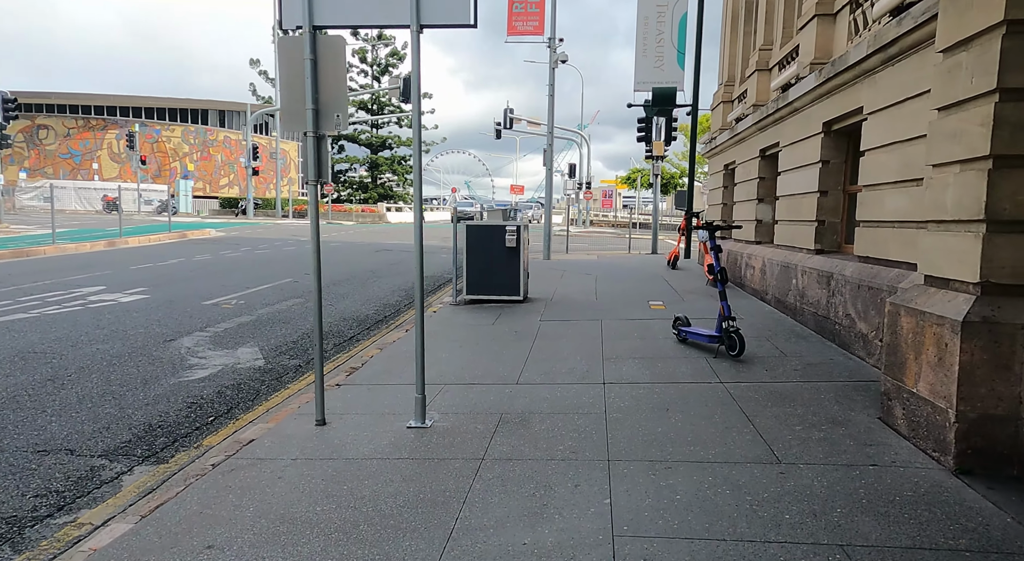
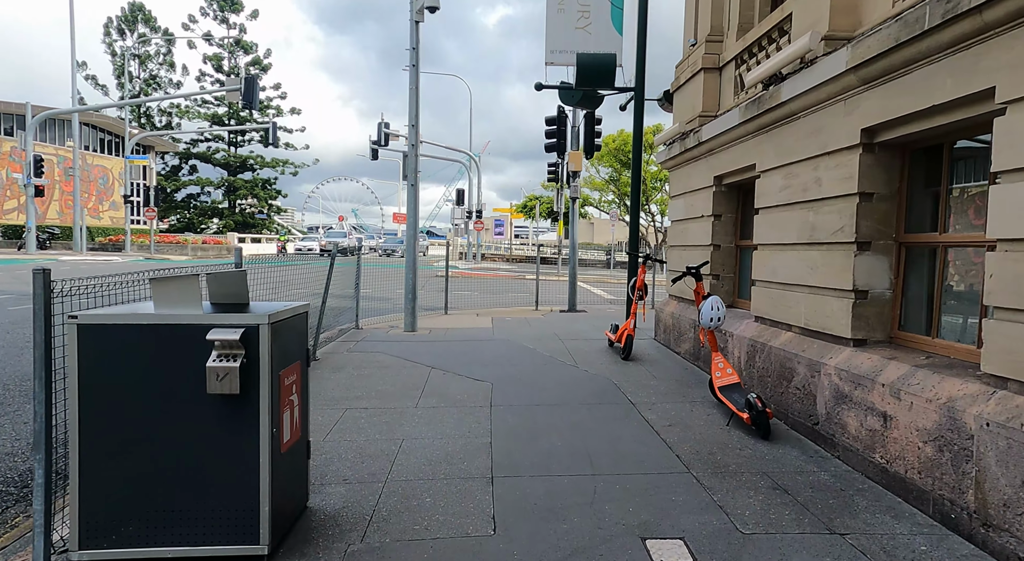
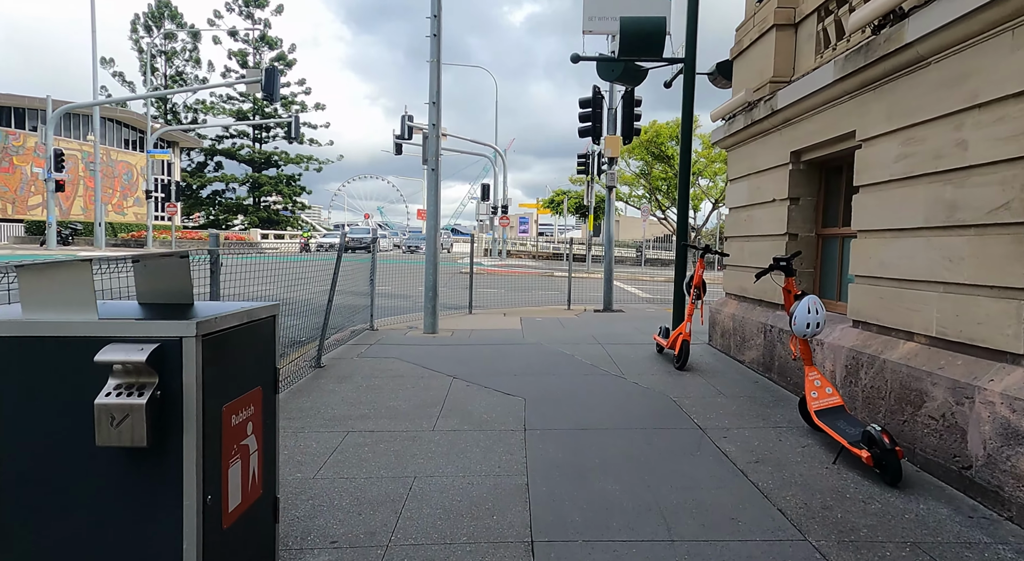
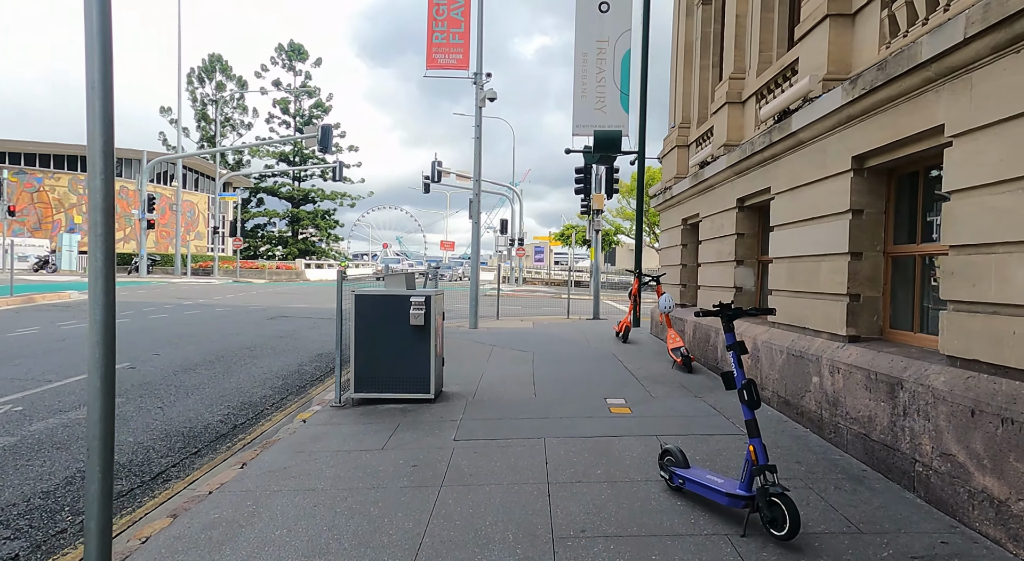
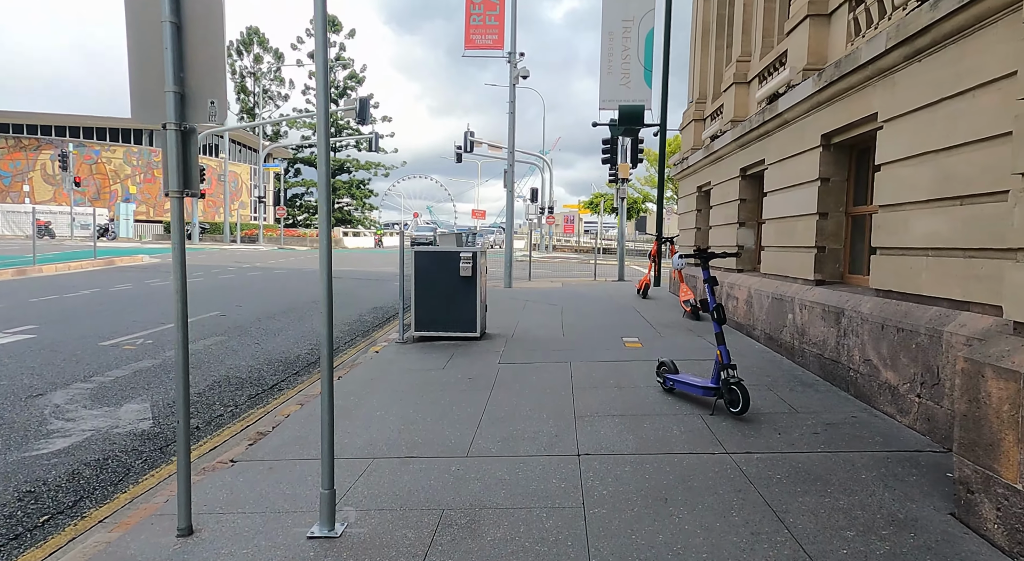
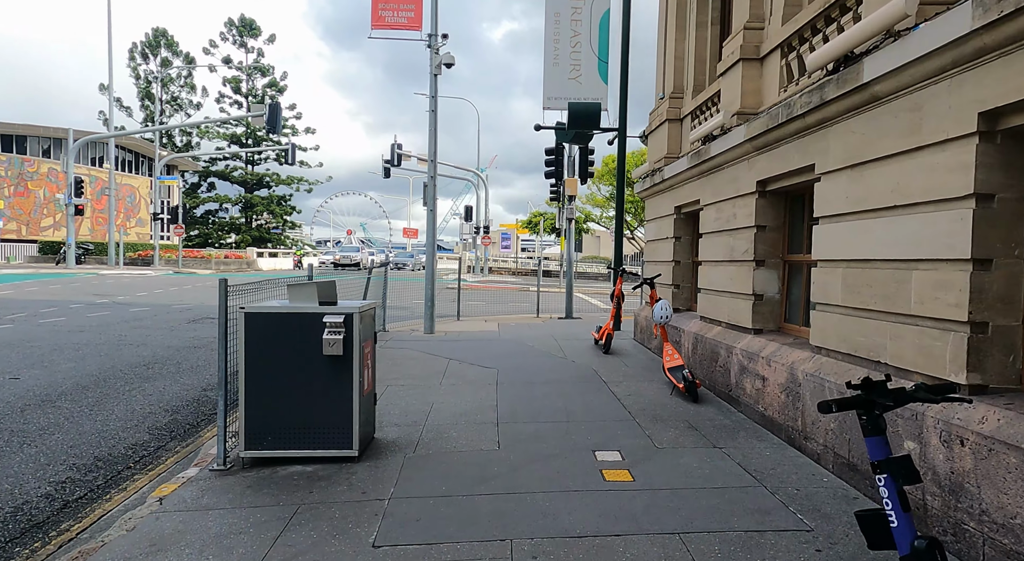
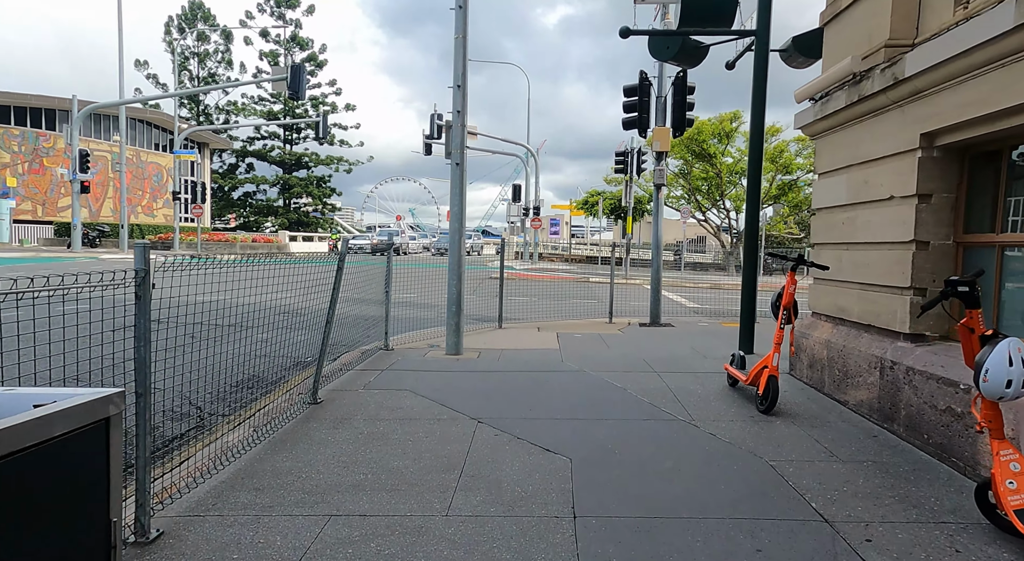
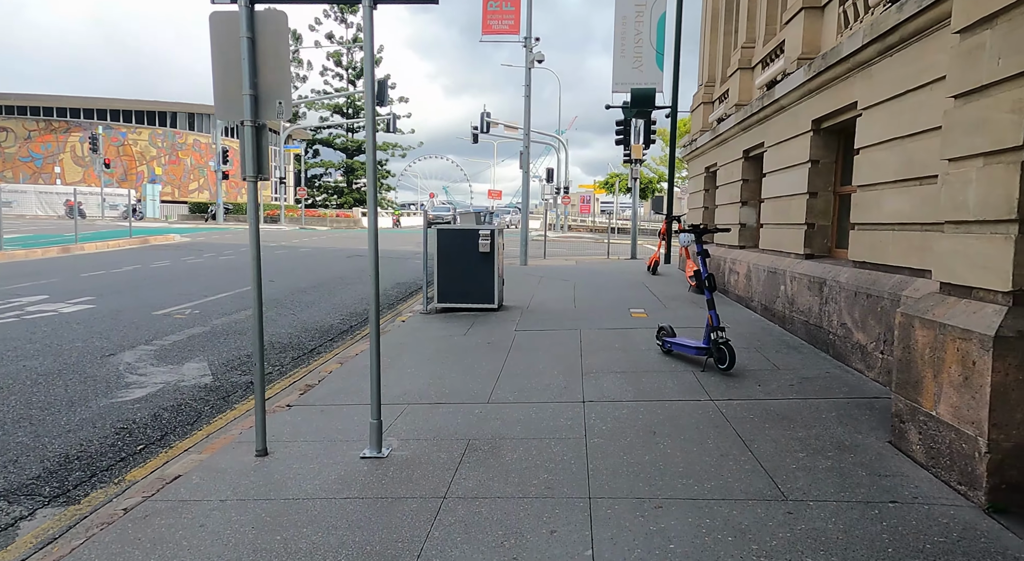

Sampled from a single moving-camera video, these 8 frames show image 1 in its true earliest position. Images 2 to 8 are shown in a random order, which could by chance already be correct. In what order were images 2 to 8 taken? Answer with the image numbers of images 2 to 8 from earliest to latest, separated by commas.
8, 5, 4, 6, 2, 3, 7
